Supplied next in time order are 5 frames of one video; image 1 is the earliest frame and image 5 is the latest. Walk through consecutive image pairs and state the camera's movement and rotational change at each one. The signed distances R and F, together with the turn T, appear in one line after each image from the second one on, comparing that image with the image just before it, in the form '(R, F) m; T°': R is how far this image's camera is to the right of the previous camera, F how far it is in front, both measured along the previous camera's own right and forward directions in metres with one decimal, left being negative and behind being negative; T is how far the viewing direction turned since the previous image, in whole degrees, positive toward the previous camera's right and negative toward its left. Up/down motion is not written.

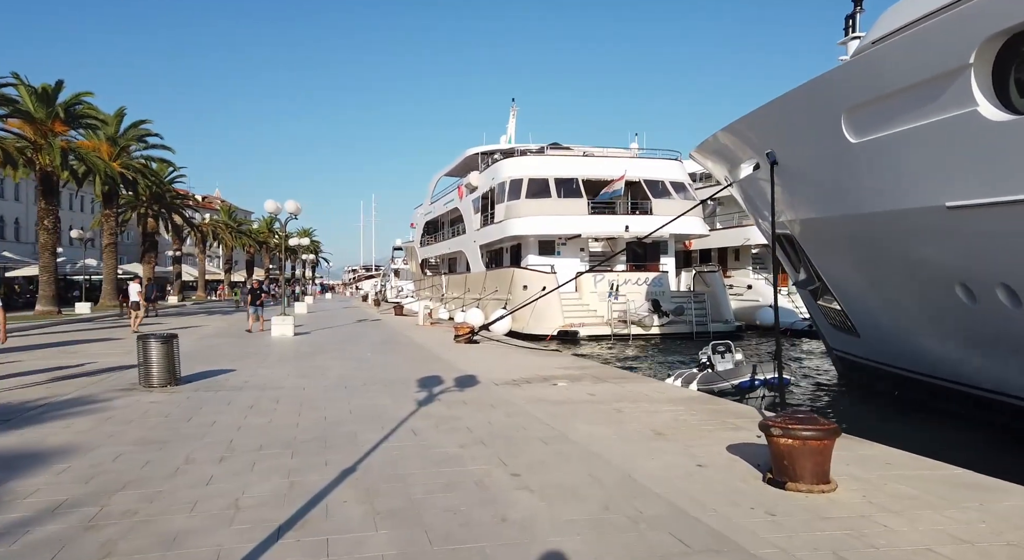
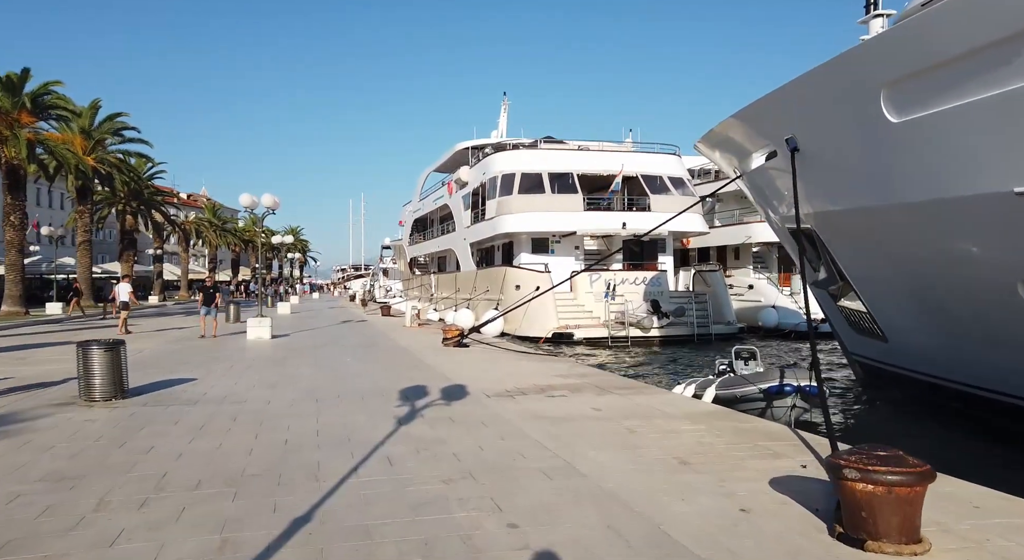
(0.0, +1.0) m; +1°
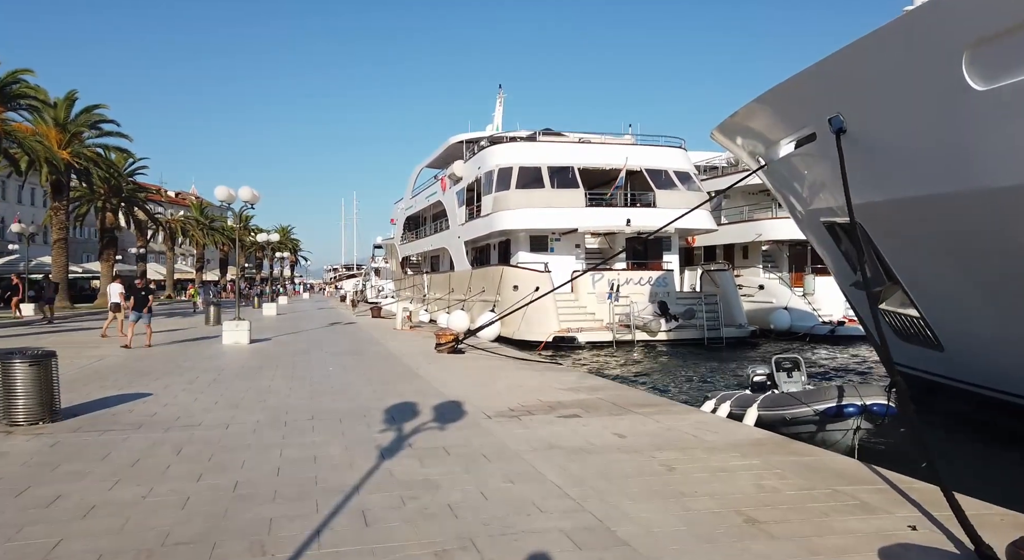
(-0.1, +1.2) m; +1°
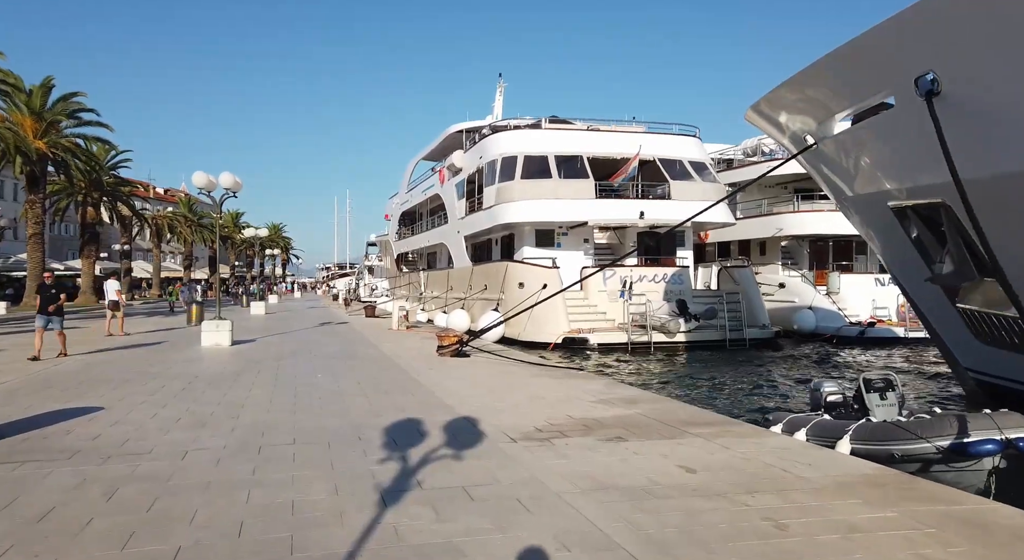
(-0.3, +1.4) m; +1°
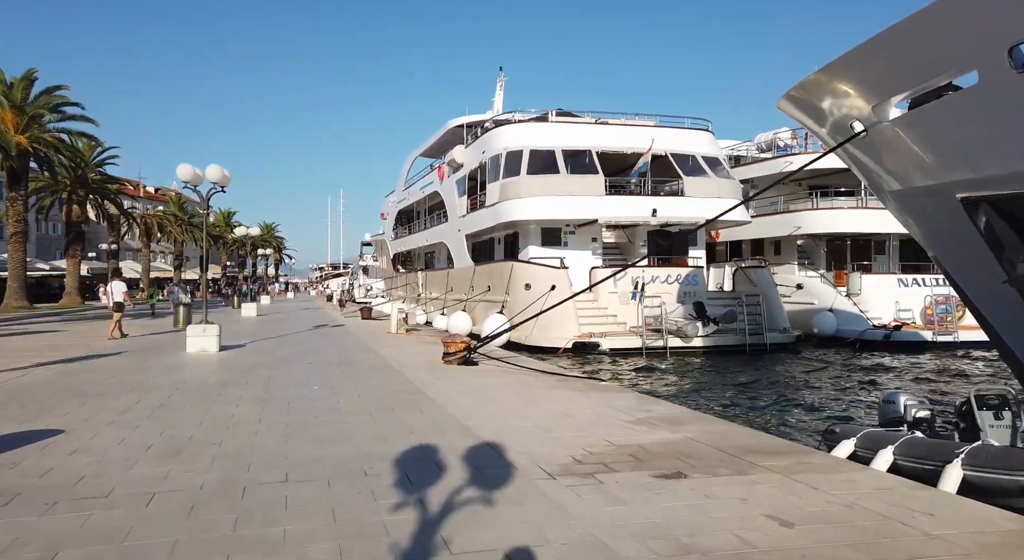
(-0.3, +1.0) m; +1°
